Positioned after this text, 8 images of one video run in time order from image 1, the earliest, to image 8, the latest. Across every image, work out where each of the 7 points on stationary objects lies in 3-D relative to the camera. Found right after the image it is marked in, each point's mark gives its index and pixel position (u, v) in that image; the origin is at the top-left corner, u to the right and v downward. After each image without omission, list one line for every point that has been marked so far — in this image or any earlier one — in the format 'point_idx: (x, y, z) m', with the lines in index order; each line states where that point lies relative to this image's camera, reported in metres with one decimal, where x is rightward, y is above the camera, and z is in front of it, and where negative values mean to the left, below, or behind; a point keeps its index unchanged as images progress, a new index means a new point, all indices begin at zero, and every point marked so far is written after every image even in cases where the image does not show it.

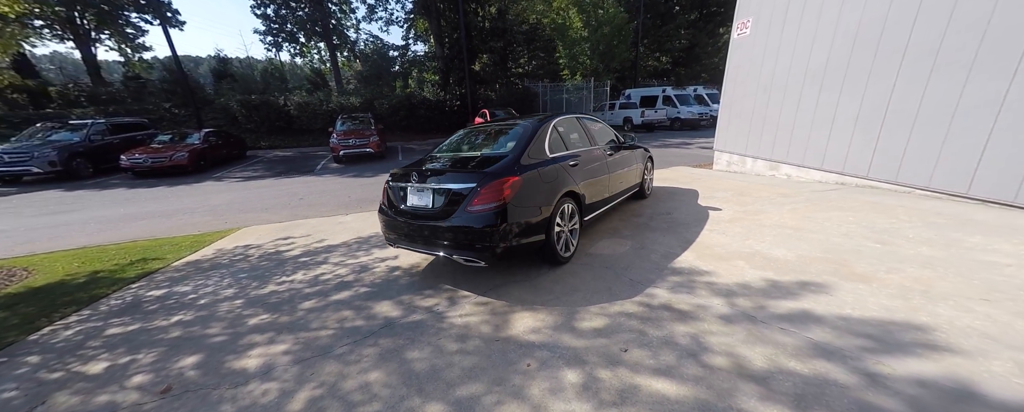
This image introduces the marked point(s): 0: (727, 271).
0: (+1.9, -0.6, +3.2) m
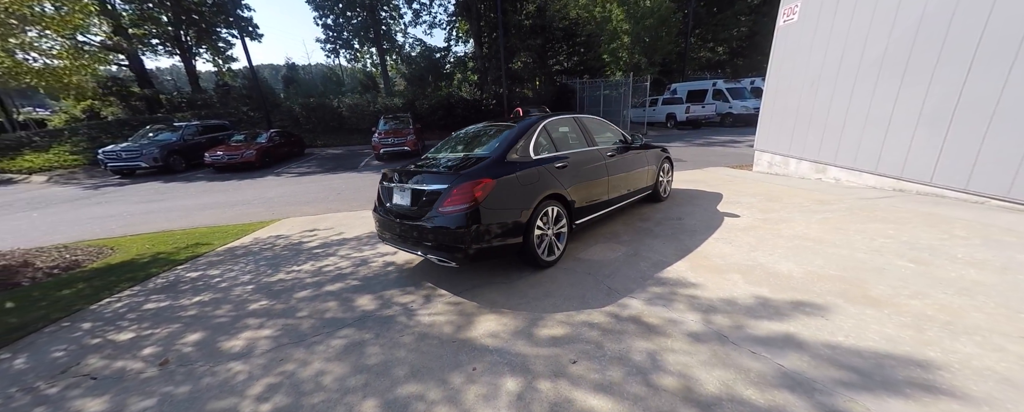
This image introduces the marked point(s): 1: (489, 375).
0: (+1.7, -0.7, +2.9) m
1: (-0.1, -1.1, +2.2) m
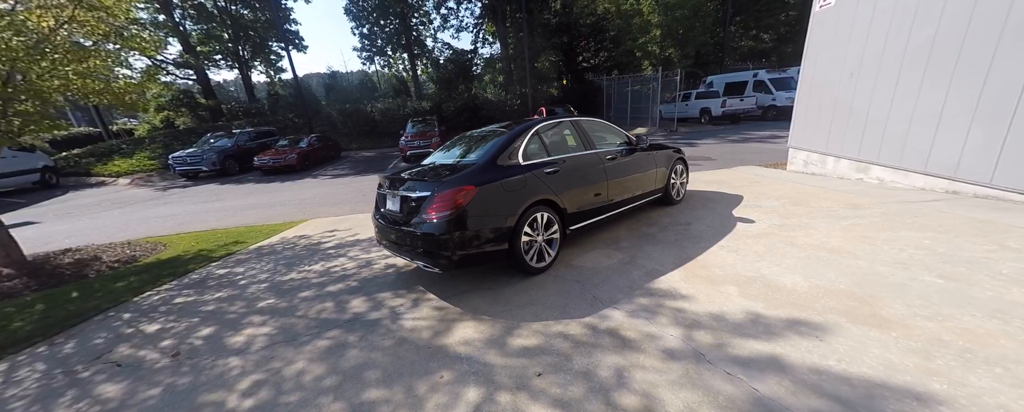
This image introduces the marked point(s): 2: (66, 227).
0: (+1.5, -0.7, +2.8) m
1: (-0.4, -1.1, +2.2) m
2: (-10.0, -0.5, +7.9) m
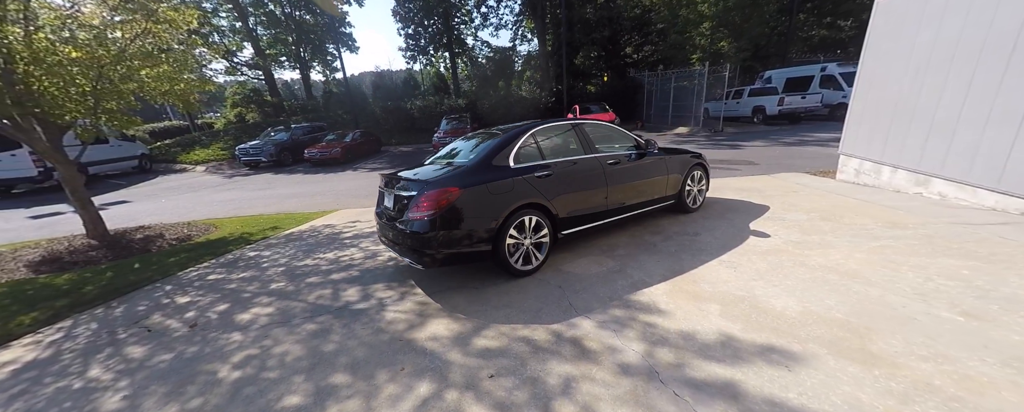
0: (+1.3, -0.8, +2.6) m
1: (-0.7, -1.1, +2.3) m
2: (-9.5, 0.0, +9.2) m
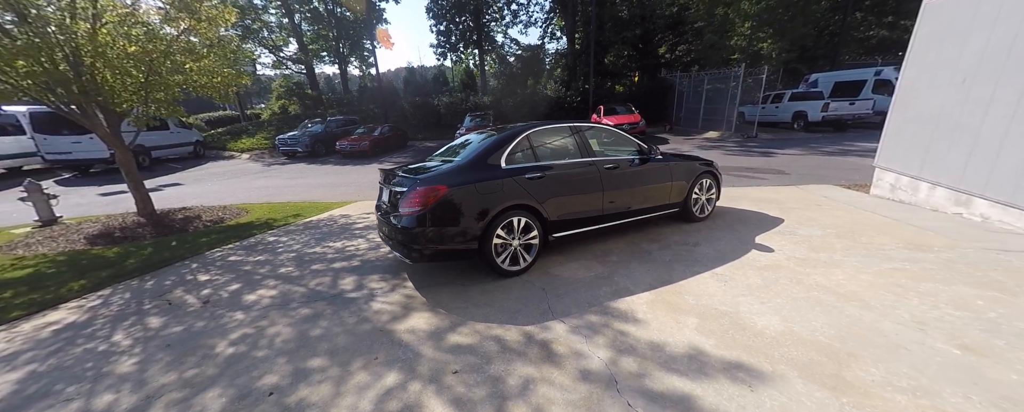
0: (+1.1, -0.9, +2.6) m
1: (-0.9, -1.1, +2.4) m
2: (-9.0, +0.5, +10.0) m
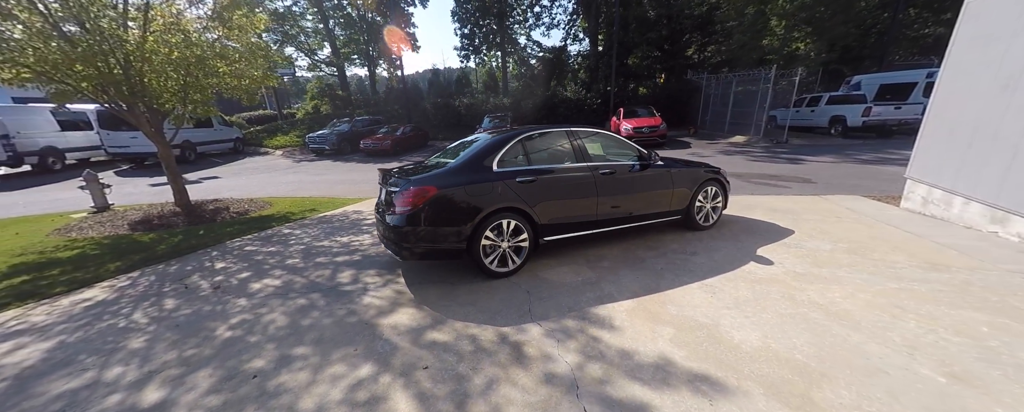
0: (+0.9, -0.9, +2.5) m
1: (-1.1, -1.1, +2.6) m
2: (-8.6, +0.7, +10.7) m
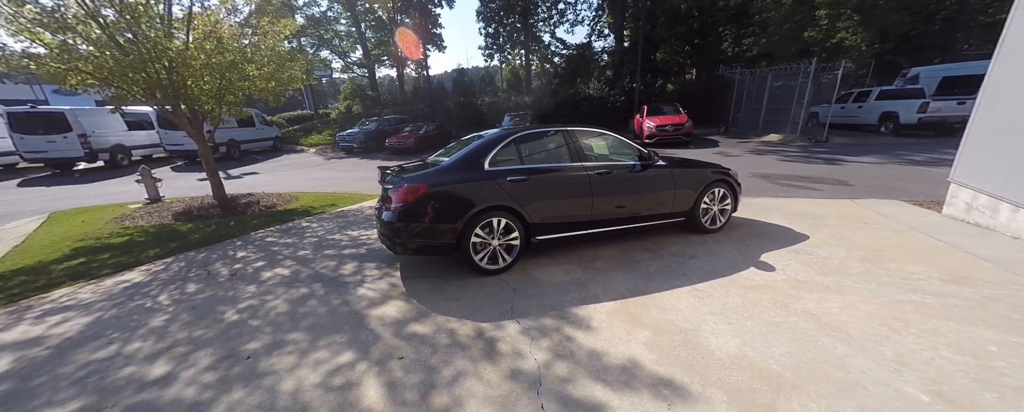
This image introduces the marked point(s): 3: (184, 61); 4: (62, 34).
0: (+0.7, -0.9, +2.5) m
1: (-1.3, -1.1, +2.7) m
2: (-8.0, +0.9, +11.5) m
3: (-5.7, +2.5, +6.0) m
4: (-6.7, +2.6, +5.3) m
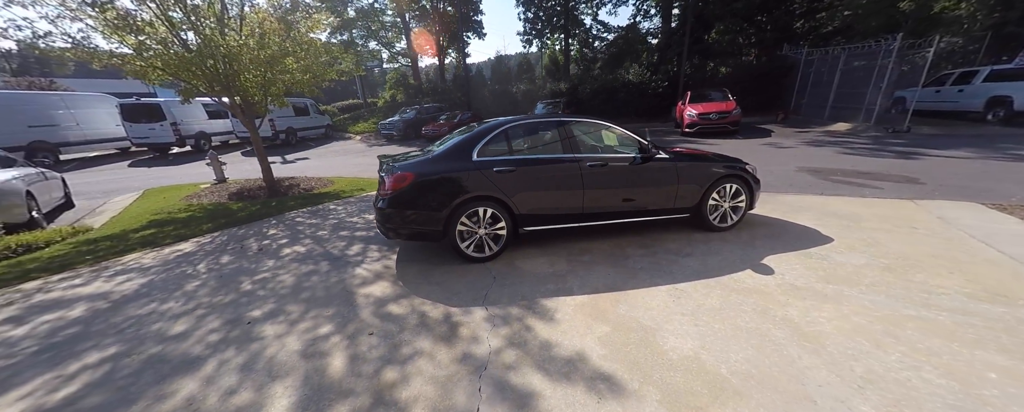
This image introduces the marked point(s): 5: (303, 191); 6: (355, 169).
0: (+0.4, -0.9, +2.5) m
1: (-1.6, -0.9, +3.0) m
2: (-7.0, +1.5, +12.5) m
3: (-5.4, +2.9, +6.7) m
4: (-6.5, +2.9, +6.1) m
5: (-4.7, +0.3, +8.0) m
6: (-4.8, +1.2, +11.3) m
